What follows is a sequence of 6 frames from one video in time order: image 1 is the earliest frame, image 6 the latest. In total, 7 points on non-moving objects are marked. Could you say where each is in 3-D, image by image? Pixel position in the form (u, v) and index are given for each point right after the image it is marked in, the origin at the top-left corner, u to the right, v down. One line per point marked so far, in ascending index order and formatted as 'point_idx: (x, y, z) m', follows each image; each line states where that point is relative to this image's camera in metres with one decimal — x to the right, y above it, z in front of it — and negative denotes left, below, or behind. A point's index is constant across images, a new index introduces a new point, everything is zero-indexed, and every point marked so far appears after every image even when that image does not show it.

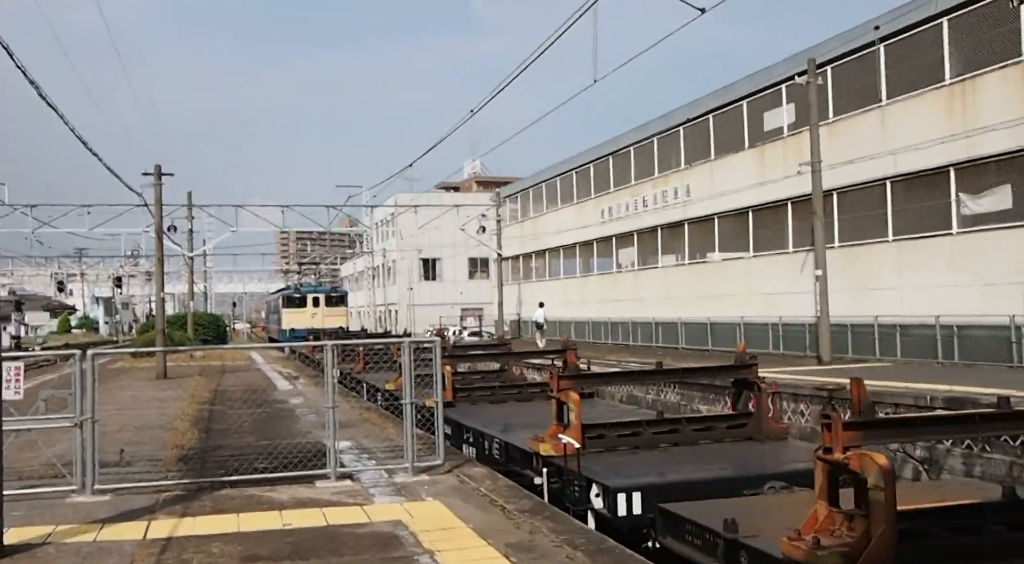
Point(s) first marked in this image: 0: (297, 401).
0: (-4.6, -2.6, +18.6) m
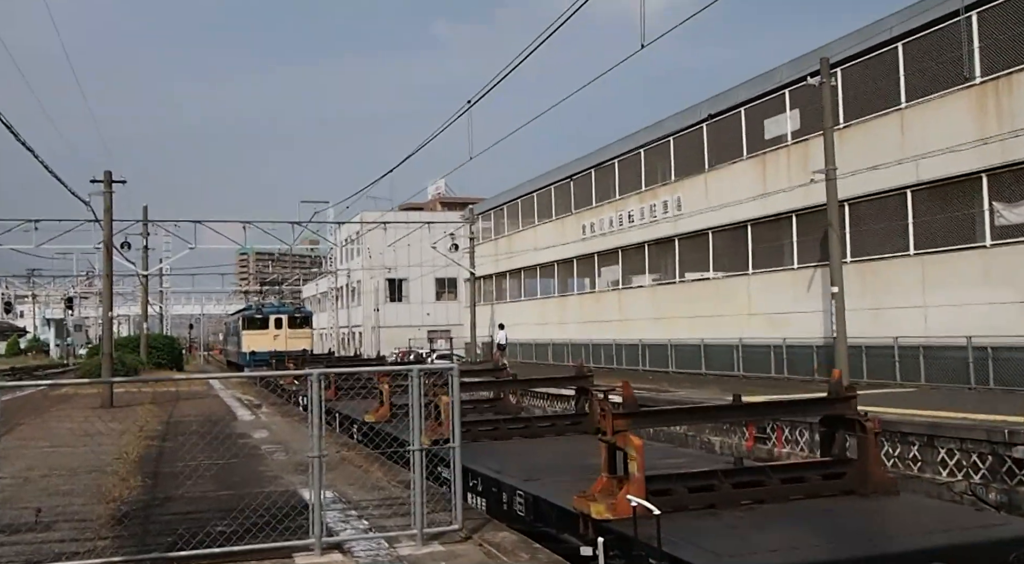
0: (-4.7, -2.9, +16.2) m
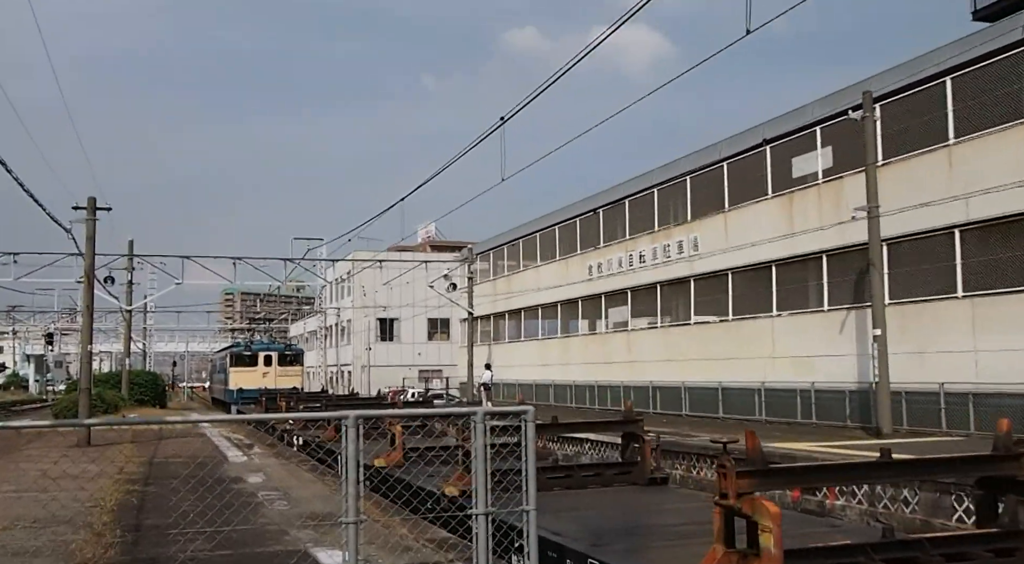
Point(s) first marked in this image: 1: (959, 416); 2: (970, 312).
0: (-4.3, -3.3, +14.4) m
1: (+10.1, -3.0, +19.2) m
2: (+10.3, -0.6, +19.4) m
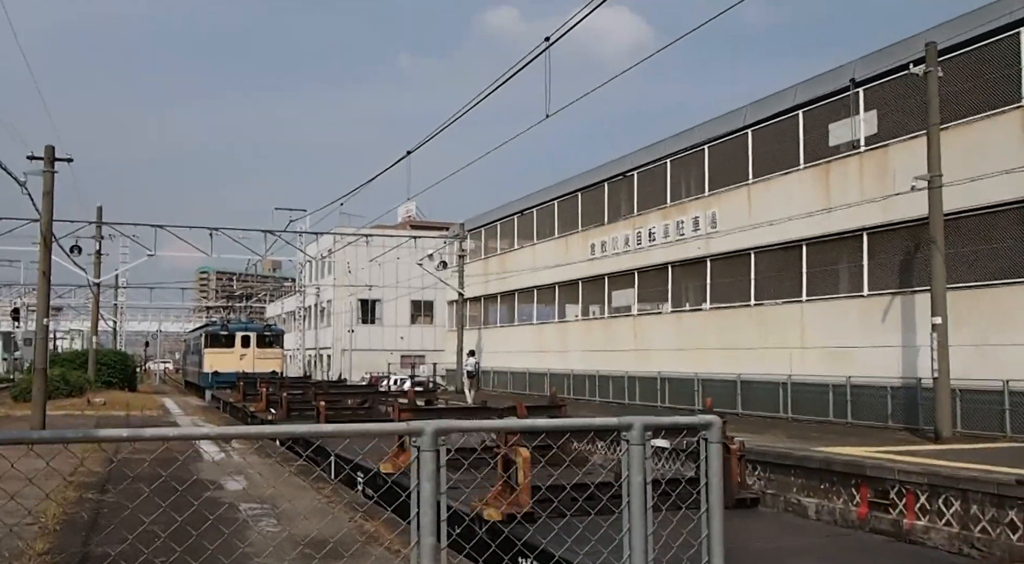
0: (-3.8, -2.9, +12.0) m
1: (+10.4, -2.7, +17.2) m
2: (+10.7, -0.4, +17.3) m
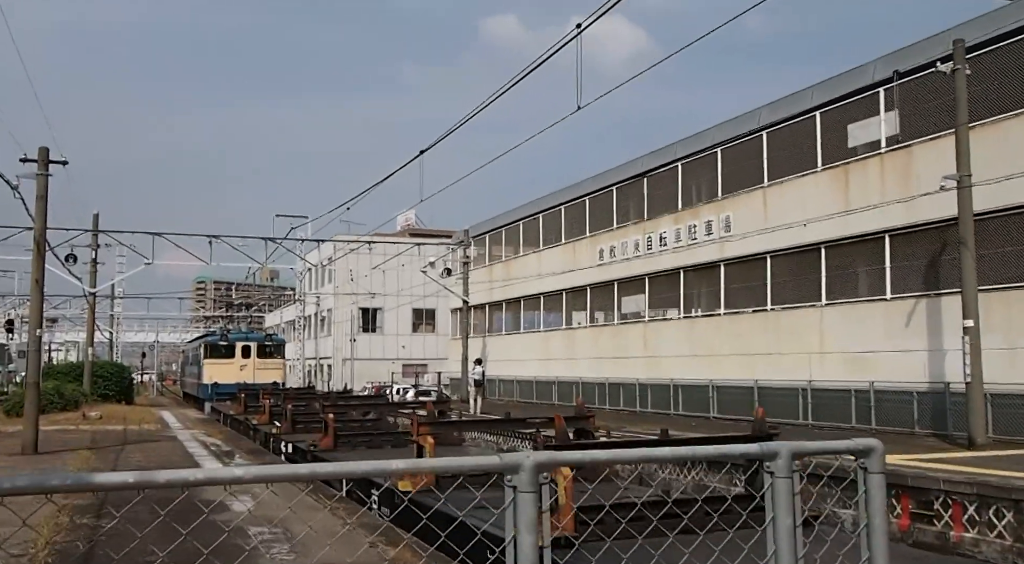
0: (-3.5, -3.0, +11.2) m
1: (+10.7, -2.7, +16.5) m
2: (+11.0, -0.3, +16.6) m
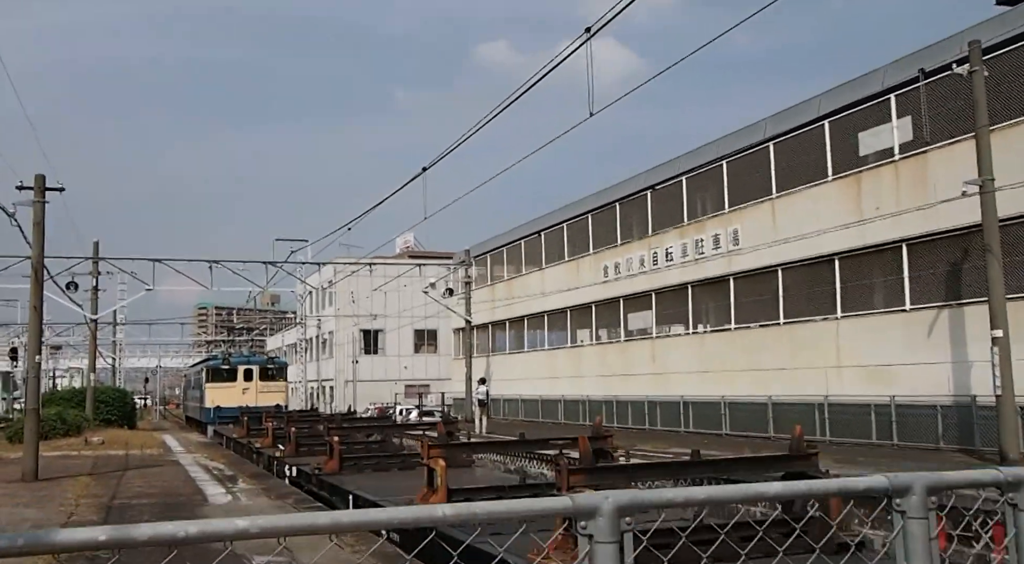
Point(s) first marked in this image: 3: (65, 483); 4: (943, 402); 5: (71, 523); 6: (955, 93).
0: (-3.3, -3.2, +10.7) m
1: (+10.9, -2.8, +15.9) m
2: (+11.2, -0.5, +16.1) m
3: (-10.2, -4.3, +19.7) m
4: (+9.8, -2.7, +19.5) m
5: (-6.2, -3.3, +12.0) m
6: (+10.0, +4.3, +19.7) m
